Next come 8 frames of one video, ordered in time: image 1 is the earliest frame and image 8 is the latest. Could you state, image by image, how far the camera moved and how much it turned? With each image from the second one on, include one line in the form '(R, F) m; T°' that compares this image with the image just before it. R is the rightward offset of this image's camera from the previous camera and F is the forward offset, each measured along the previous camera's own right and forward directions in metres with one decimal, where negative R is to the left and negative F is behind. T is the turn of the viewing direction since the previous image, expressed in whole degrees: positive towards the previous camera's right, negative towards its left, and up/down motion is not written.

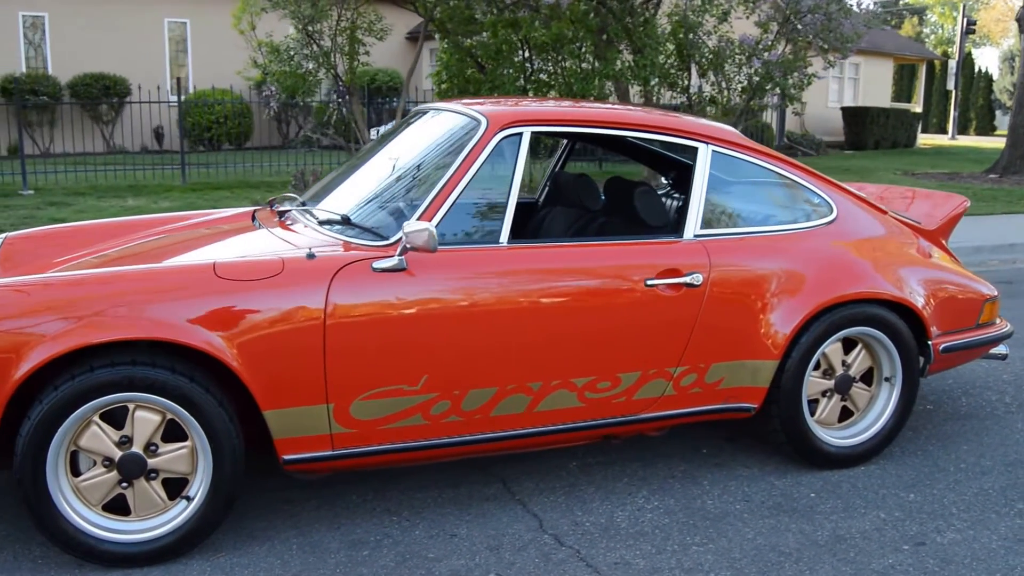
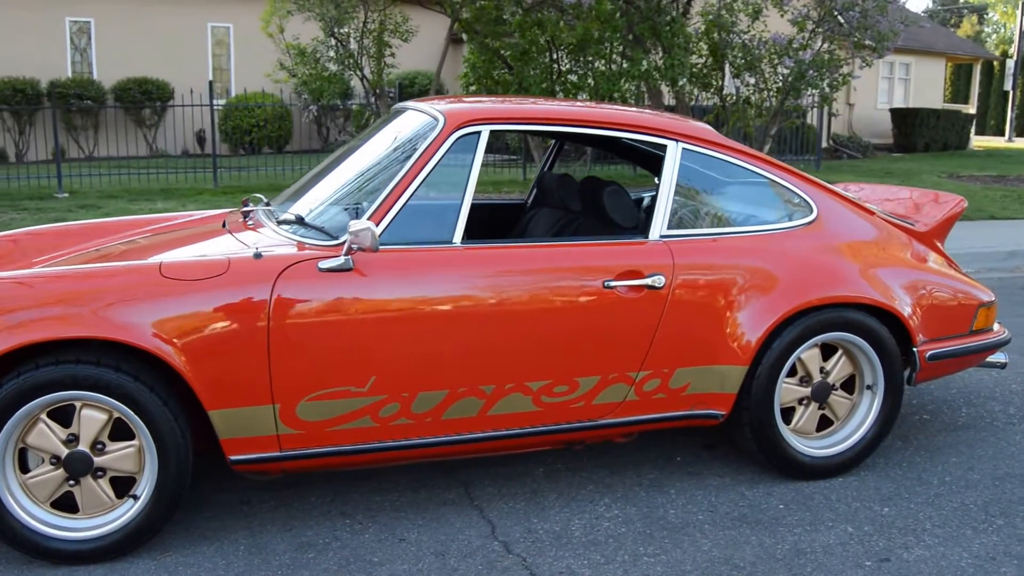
(+0.4, +0.1) m; -3°
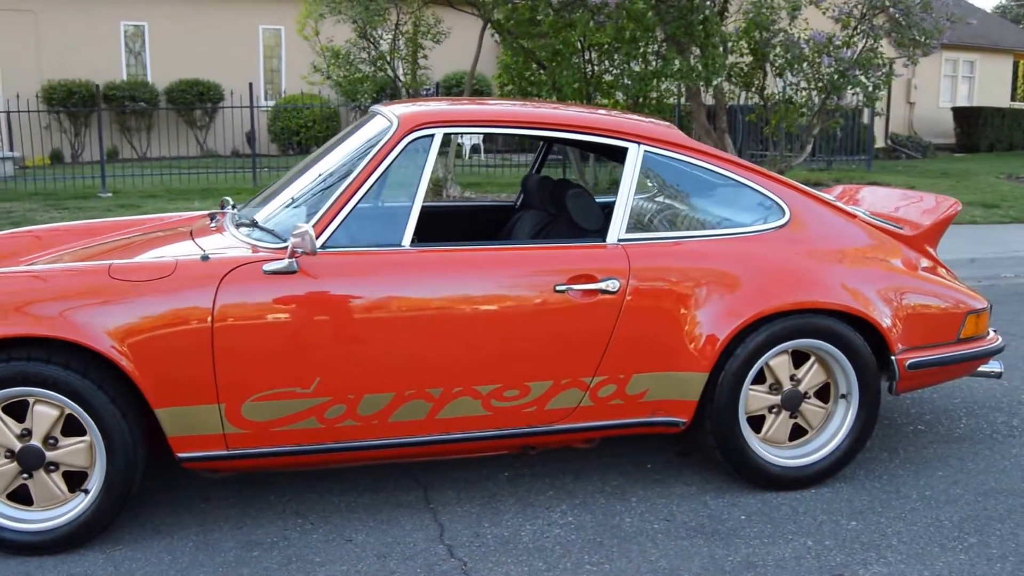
(+0.4, 0.0) m; -4°
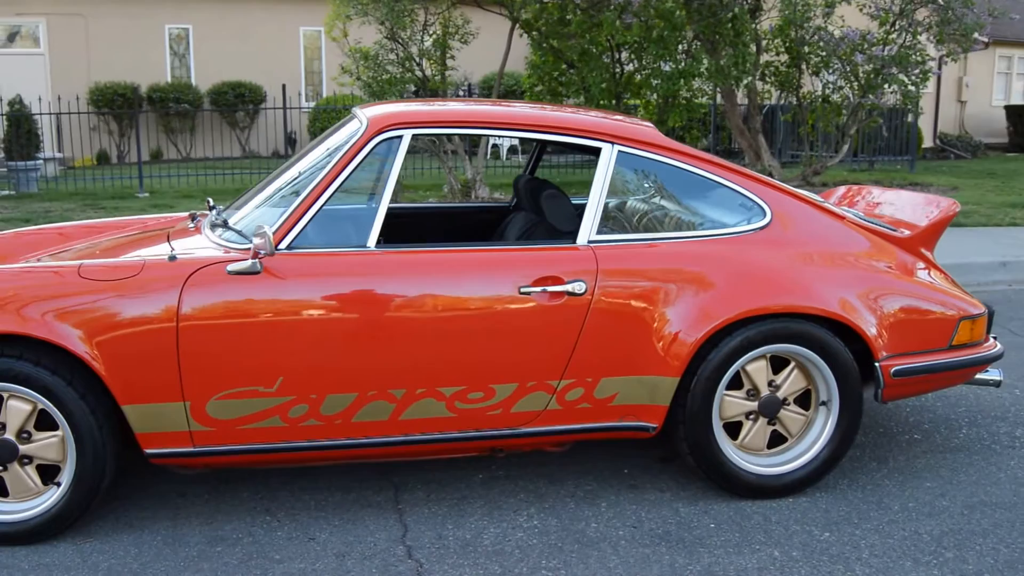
(+0.3, 0.0) m; -3°
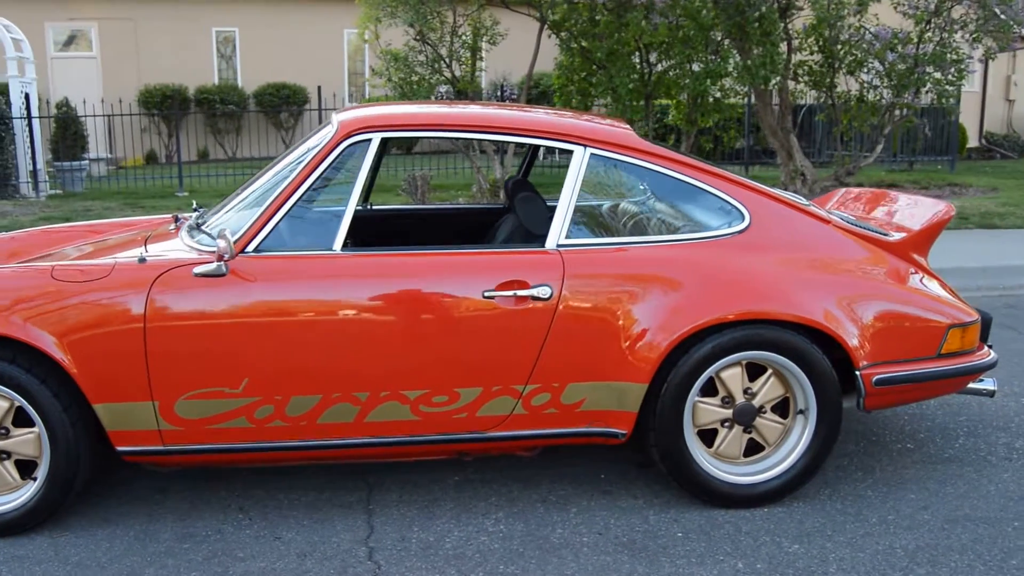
(+0.3, 0.0) m; -3°
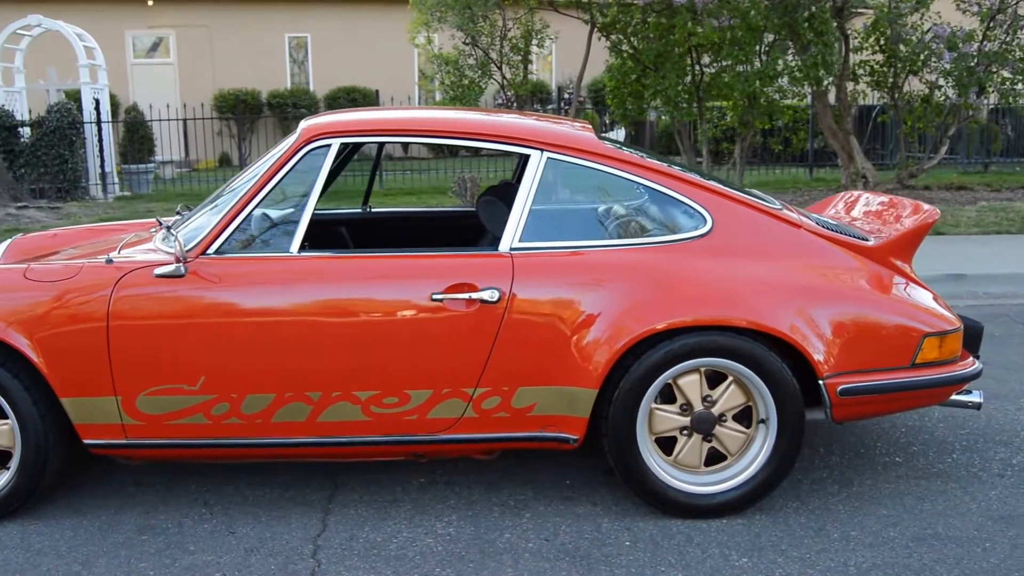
(+0.5, 0.0) m; -5°
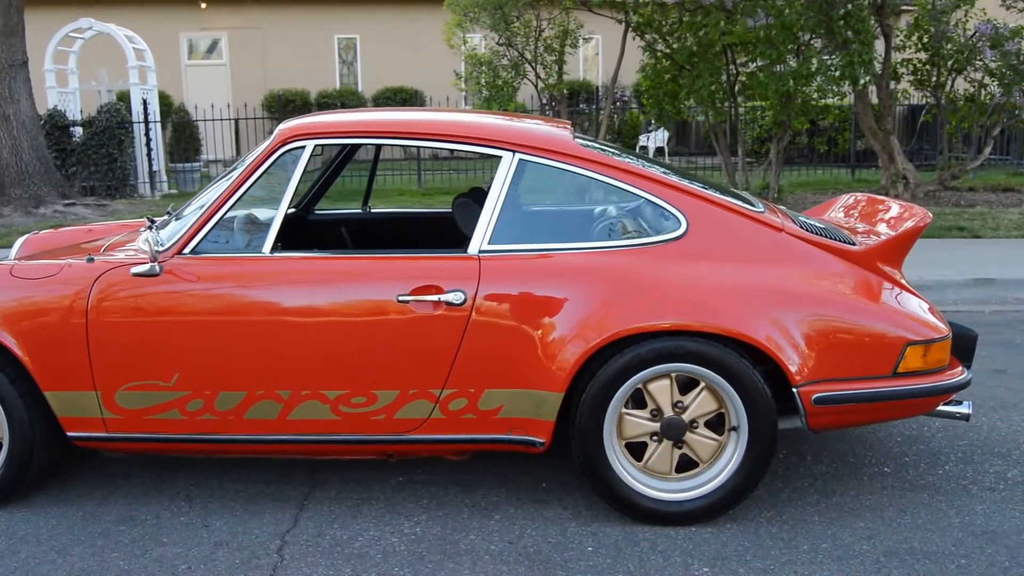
(+0.4, 0.0) m; -4°
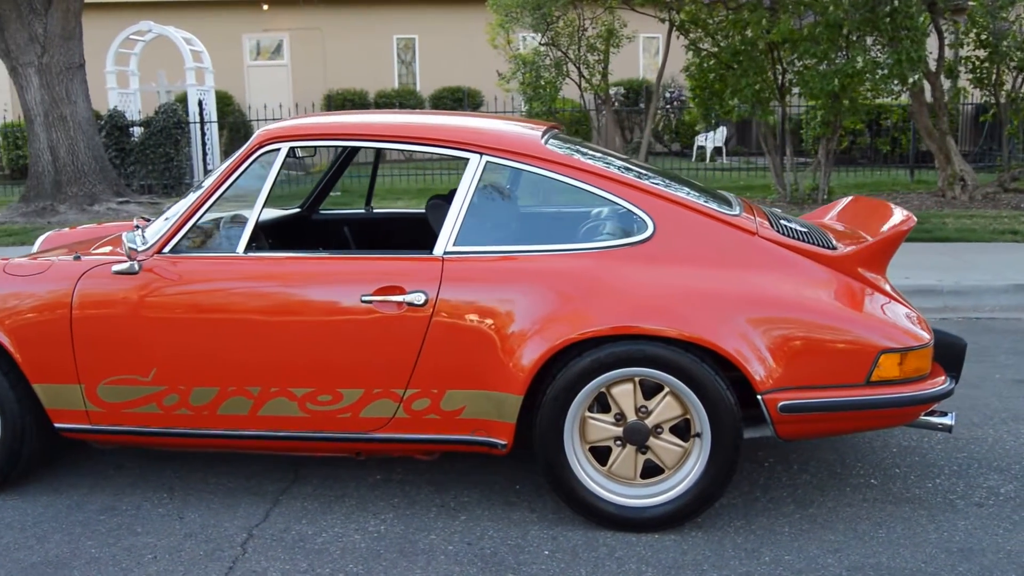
(+0.4, 0.0) m; -5°
